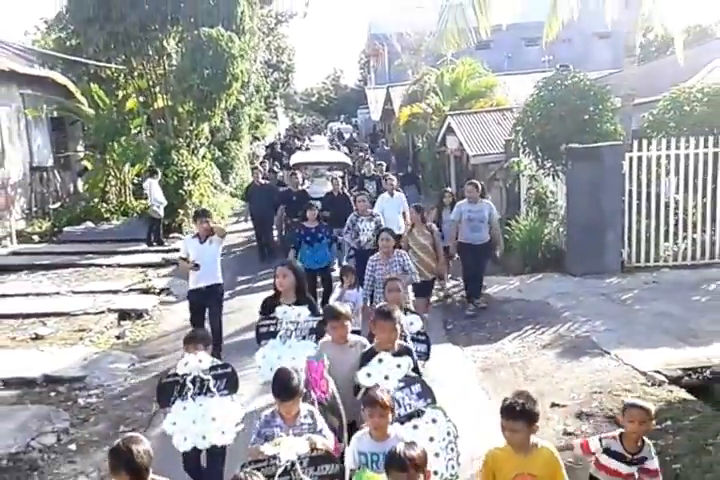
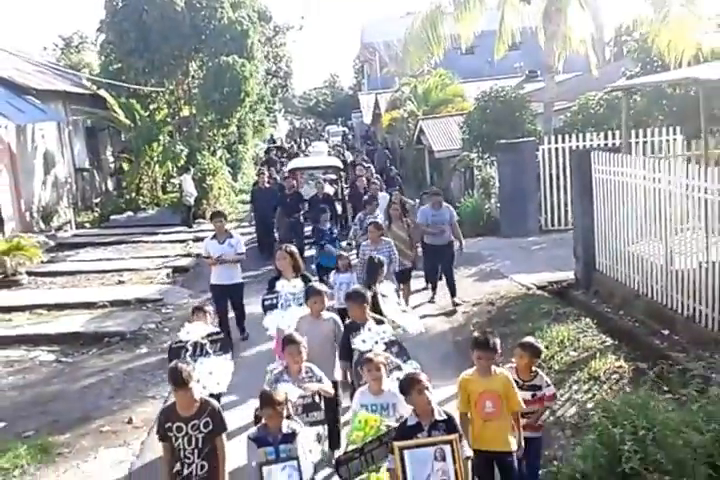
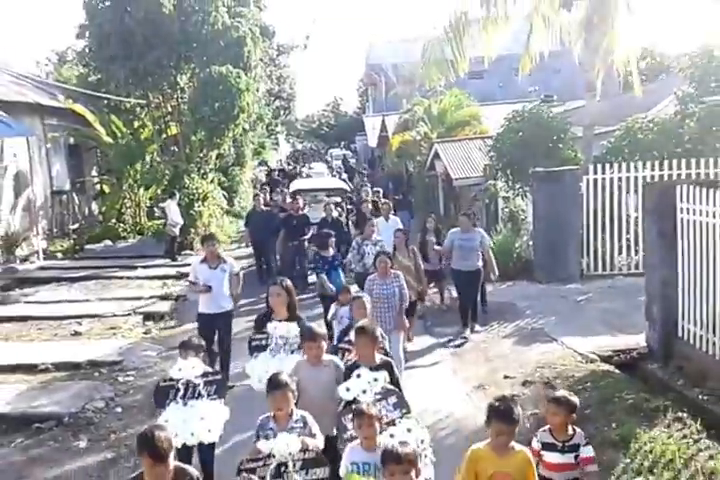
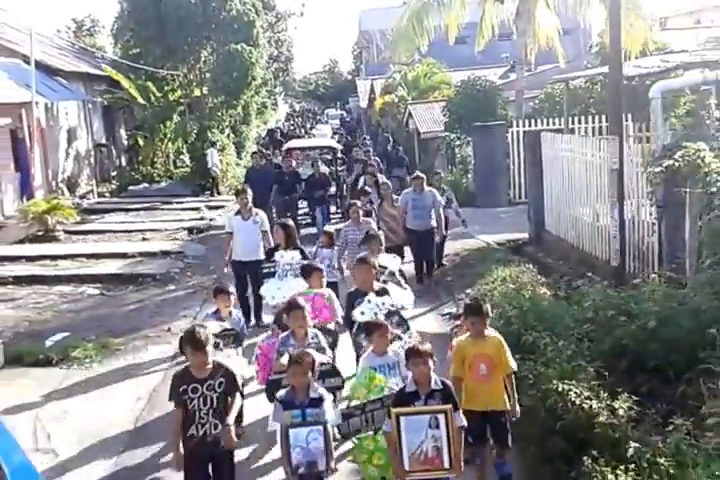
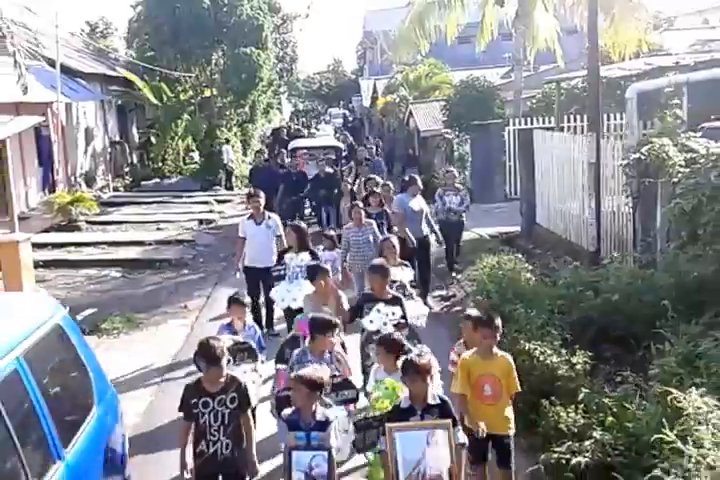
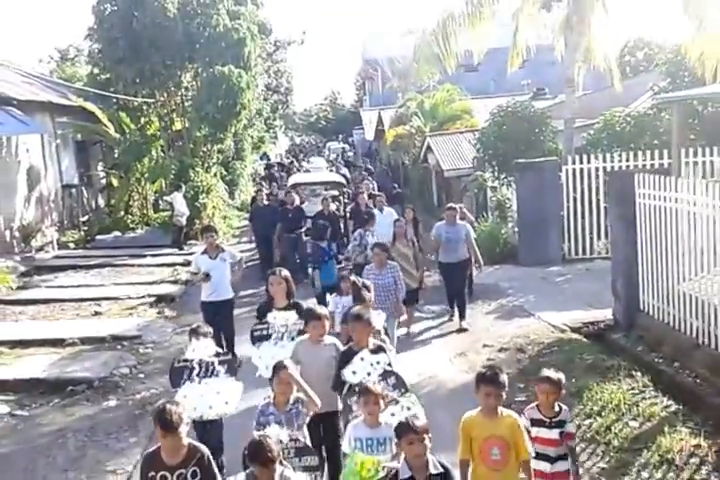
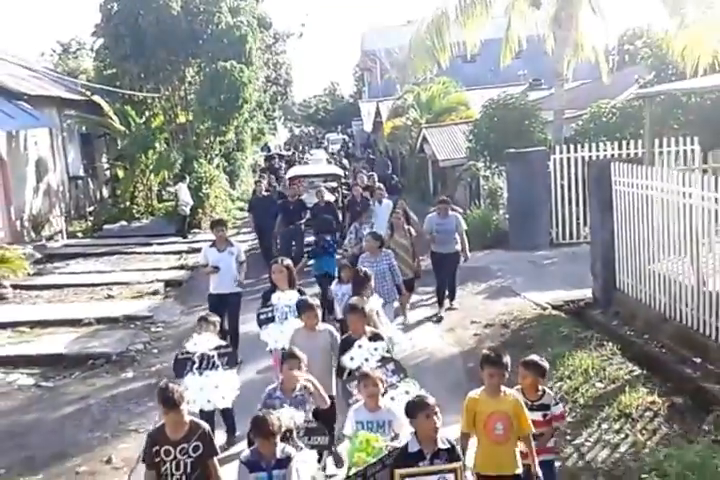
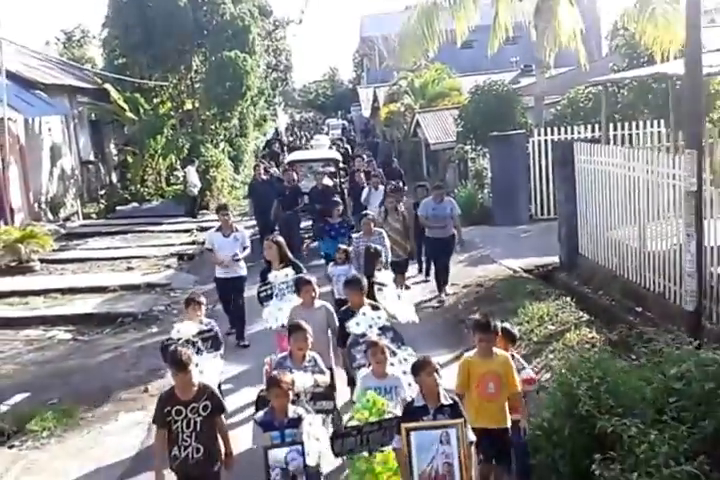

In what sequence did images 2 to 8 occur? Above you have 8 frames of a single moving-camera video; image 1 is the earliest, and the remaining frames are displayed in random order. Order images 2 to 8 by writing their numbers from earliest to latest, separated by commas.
3, 6, 7, 2, 8, 4, 5
